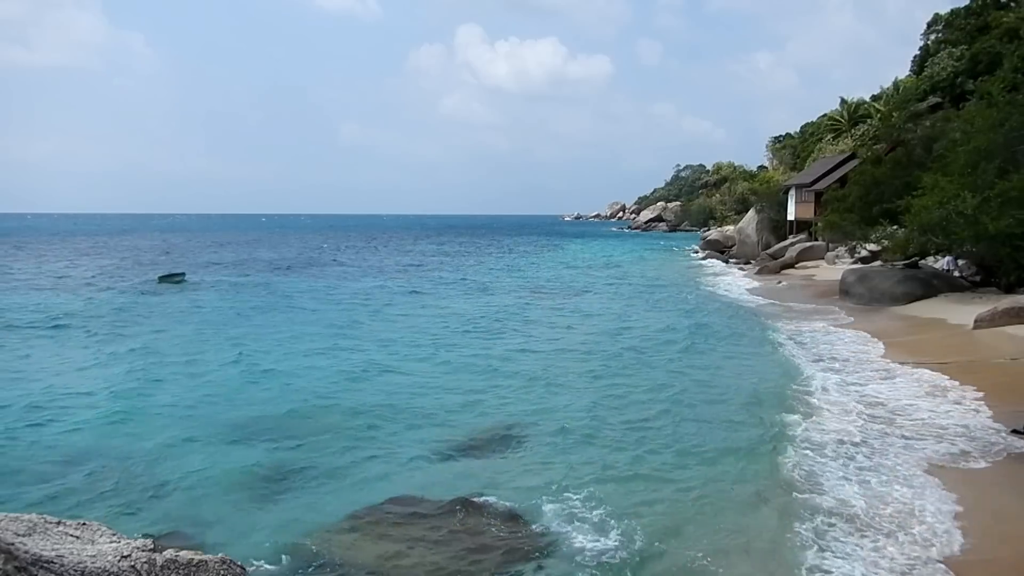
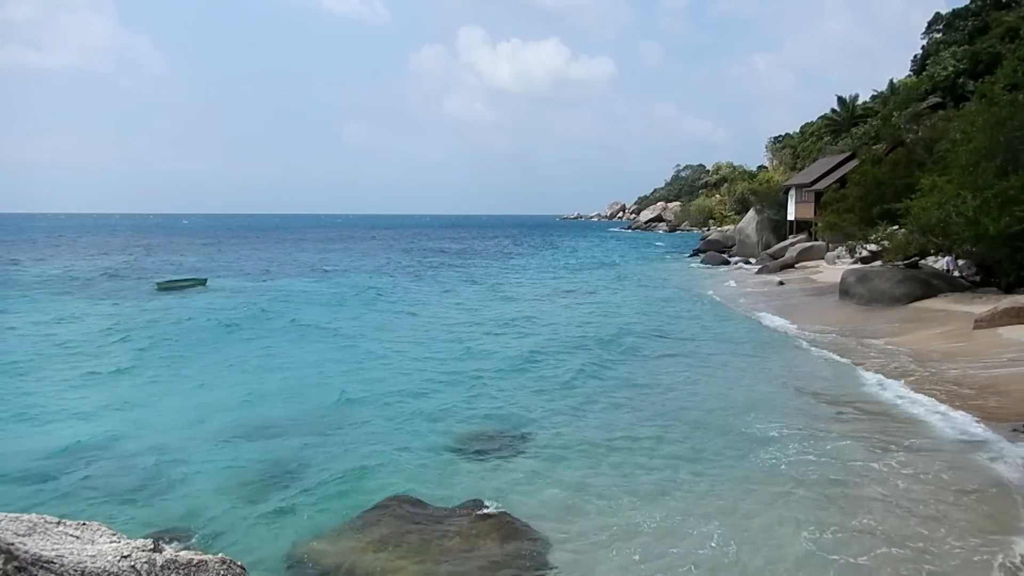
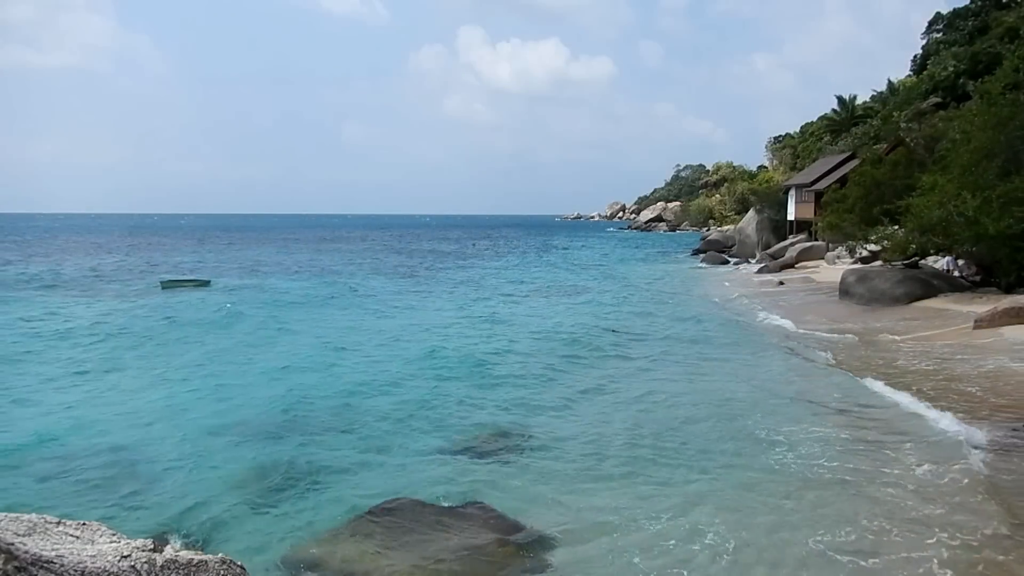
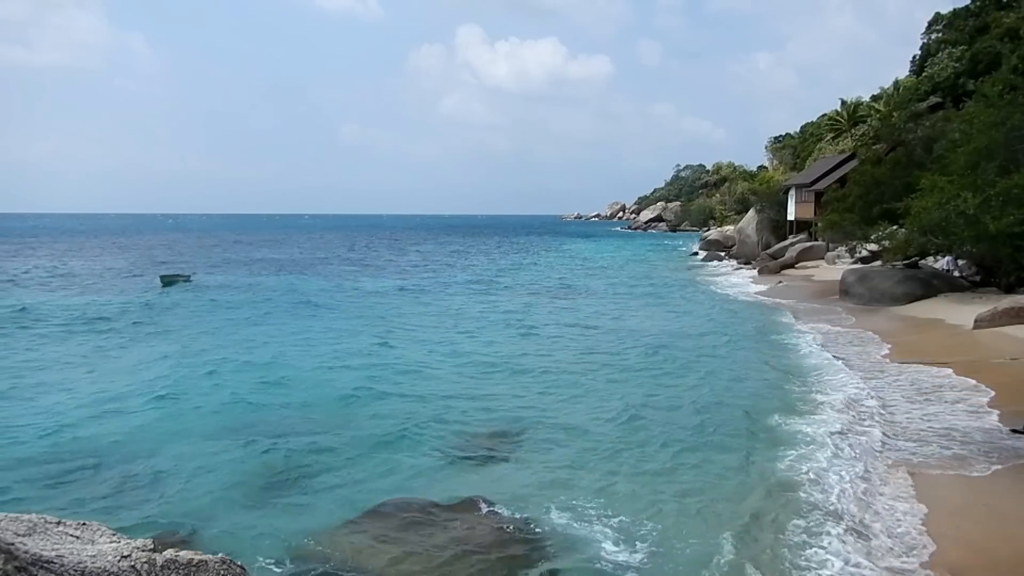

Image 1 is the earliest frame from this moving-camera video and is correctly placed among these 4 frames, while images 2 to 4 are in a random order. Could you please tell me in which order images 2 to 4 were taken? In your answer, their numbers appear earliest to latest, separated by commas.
4, 3, 2
